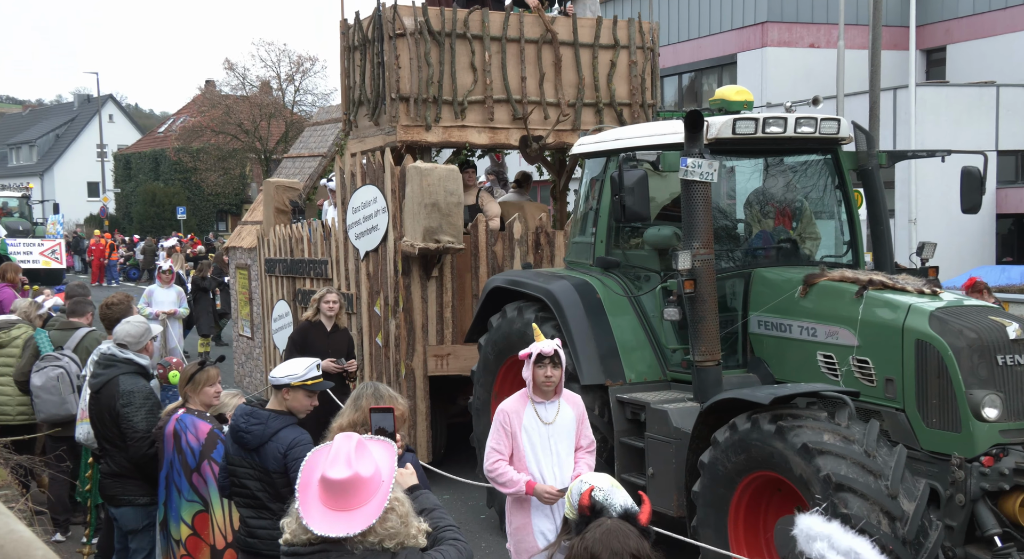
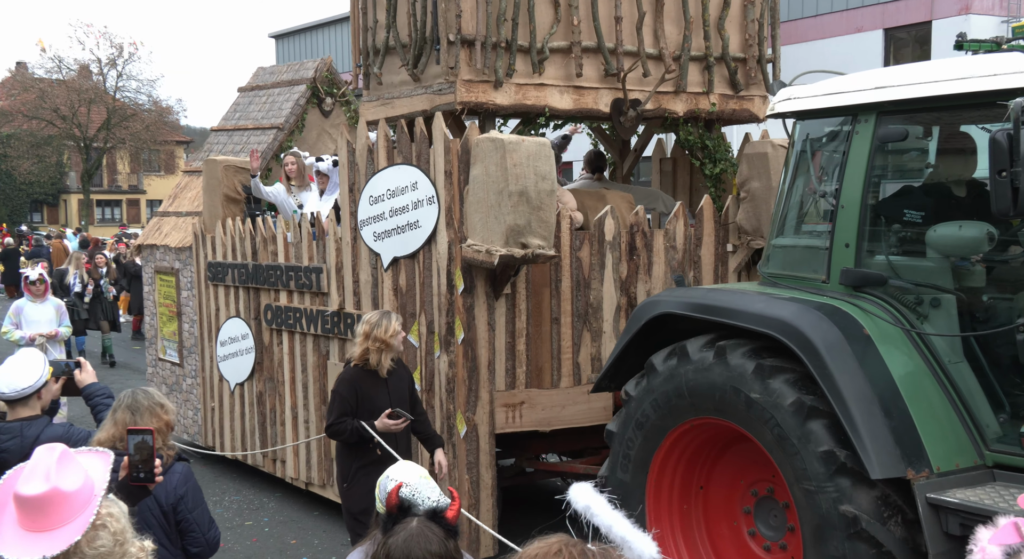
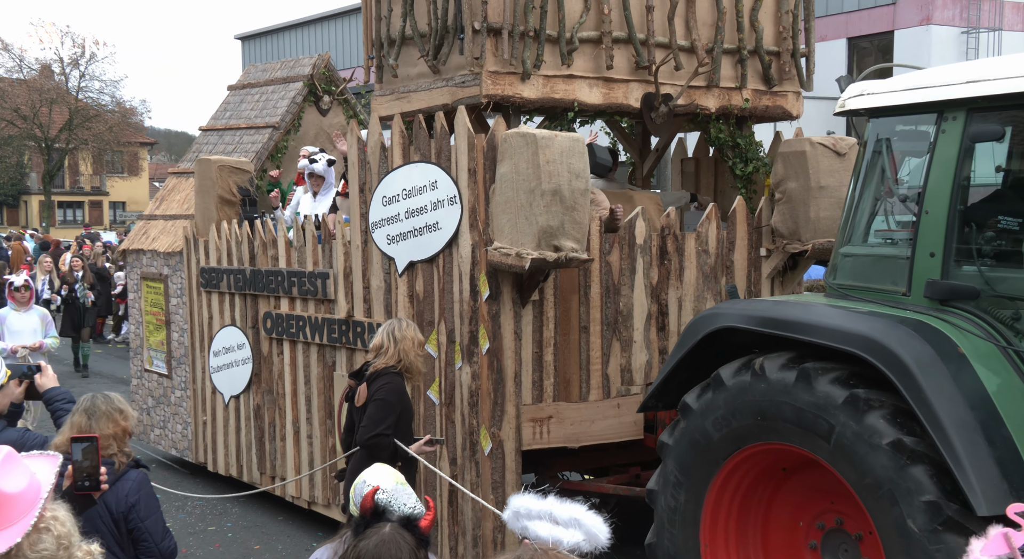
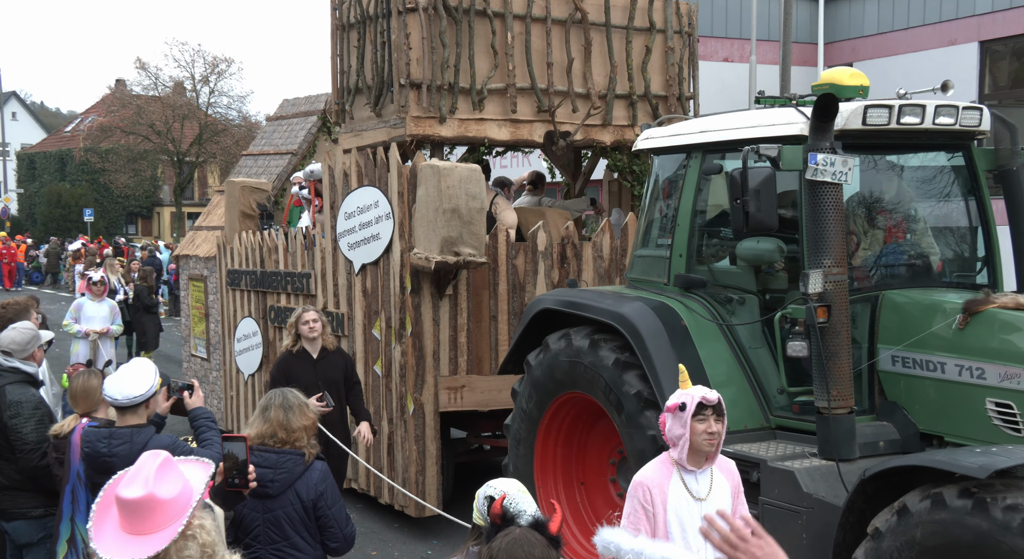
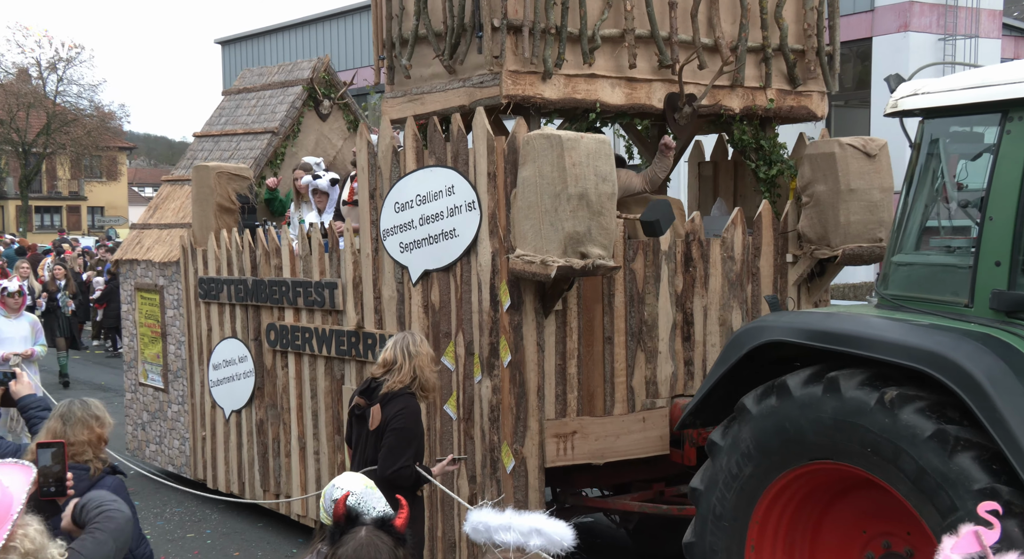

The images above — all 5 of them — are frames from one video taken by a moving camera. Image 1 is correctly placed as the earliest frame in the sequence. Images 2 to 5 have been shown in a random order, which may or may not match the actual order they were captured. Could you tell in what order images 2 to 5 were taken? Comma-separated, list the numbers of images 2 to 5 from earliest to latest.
4, 2, 3, 5
